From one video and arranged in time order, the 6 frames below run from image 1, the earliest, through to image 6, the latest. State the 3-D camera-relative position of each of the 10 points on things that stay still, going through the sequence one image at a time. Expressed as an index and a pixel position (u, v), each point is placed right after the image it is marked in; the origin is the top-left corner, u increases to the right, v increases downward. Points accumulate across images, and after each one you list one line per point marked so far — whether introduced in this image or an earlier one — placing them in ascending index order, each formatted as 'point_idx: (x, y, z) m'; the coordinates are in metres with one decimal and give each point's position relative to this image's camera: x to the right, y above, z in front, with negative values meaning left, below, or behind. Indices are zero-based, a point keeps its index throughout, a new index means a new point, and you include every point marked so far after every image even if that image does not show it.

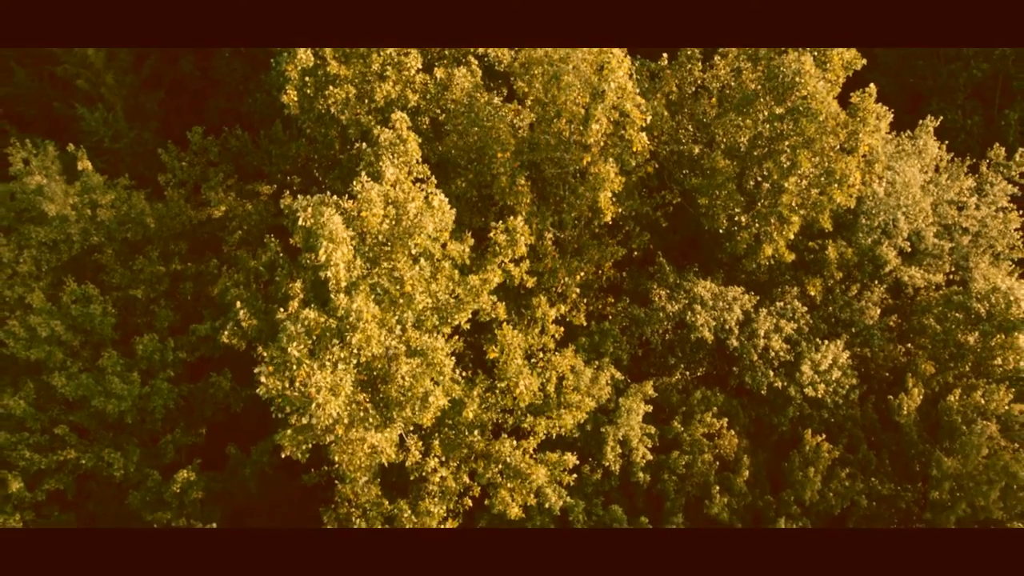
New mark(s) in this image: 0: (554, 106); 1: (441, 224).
0: (+1.0, +4.3, +15.9) m
1: (-1.2, +1.2, +11.8) m
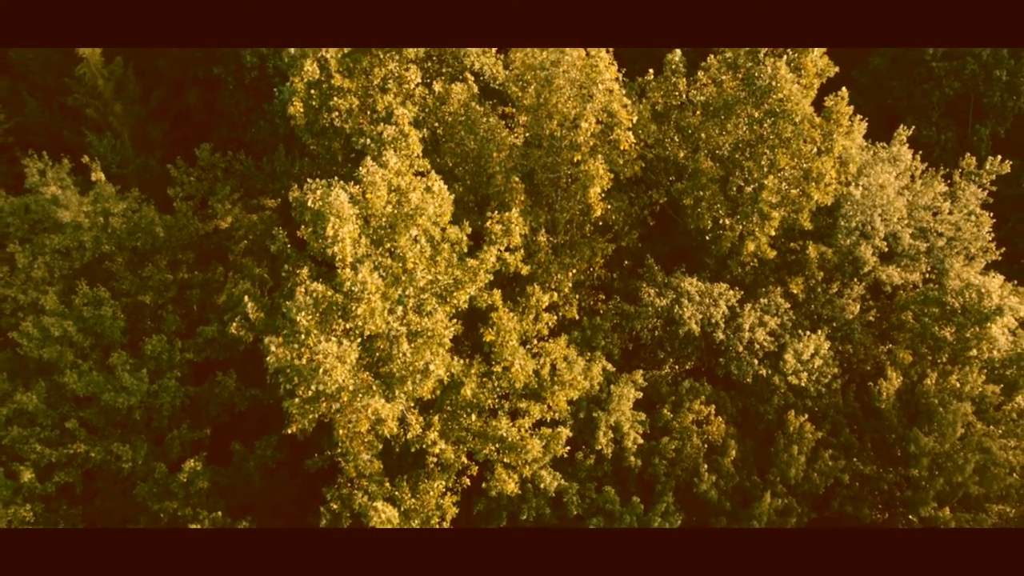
0: (+0.9, +4.4, +16.9) m
1: (-1.3, +1.5, +12.7) m
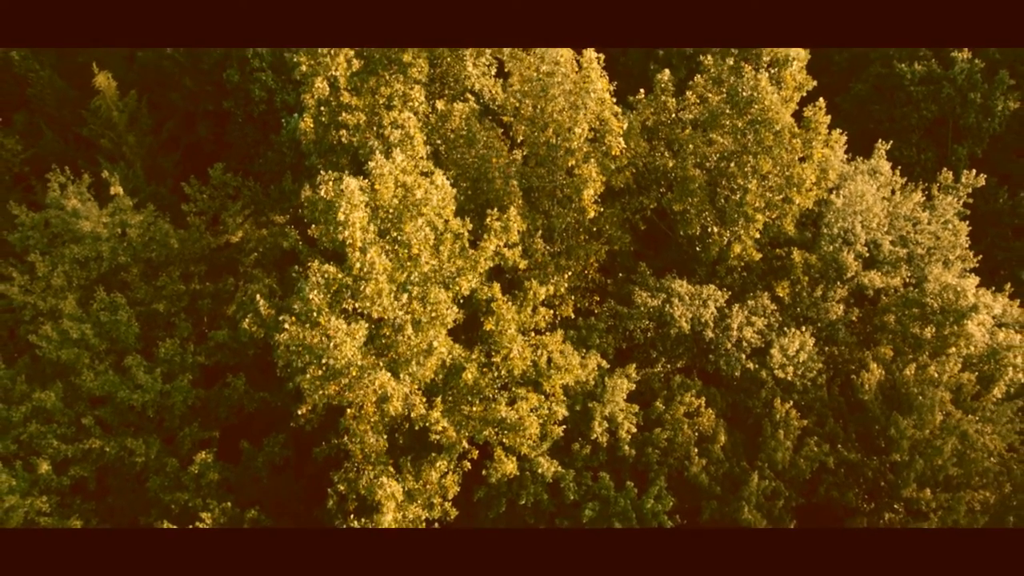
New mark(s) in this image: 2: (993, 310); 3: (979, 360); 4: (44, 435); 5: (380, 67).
0: (+0.8, +4.4, +18.1) m
1: (-1.3, +1.7, +13.7) m
2: (+12.0, -0.6, +17.7) m
3: (+12.0, -1.8, +18.2) m
4: (-11.5, -3.6, +17.4) m
5: (-3.8, +6.1, +19.9) m
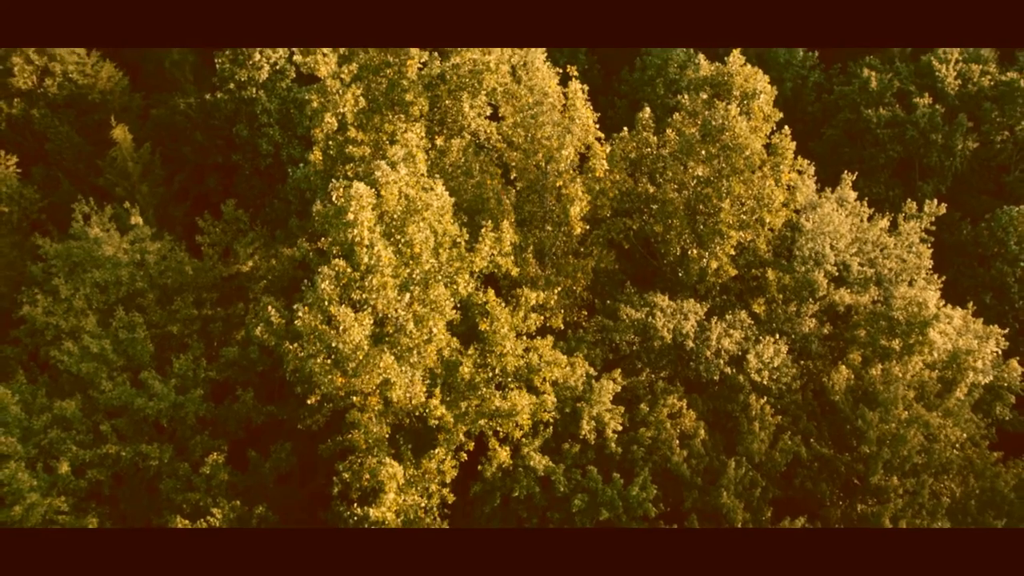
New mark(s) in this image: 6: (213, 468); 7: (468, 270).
0: (+0.6, +4.0, +19.8) m
1: (-1.5, +1.8, +15.2) m
2: (+11.9, -0.9, +19.0) m
3: (+11.8, -2.2, +19.4) m
4: (-11.6, -4.0, +18.4) m
5: (-4.0, +5.6, +21.8) m
6: (-7.4, -4.5, +17.5) m
7: (-1.0, +0.4, +15.3) m
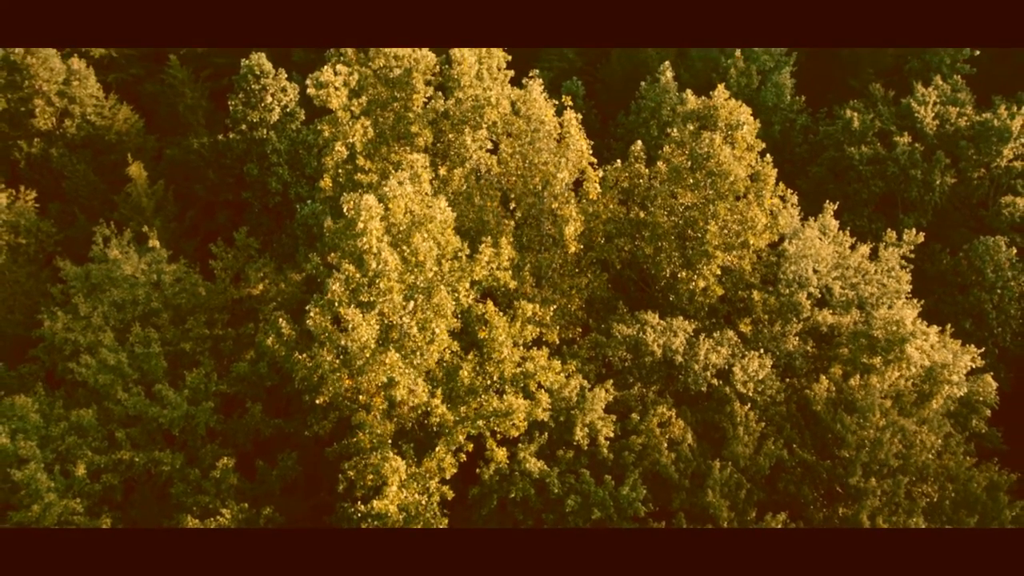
0: (+0.6, +3.5, +21.2) m
1: (-1.6, +1.6, +16.4) m
2: (+11.8, -1.4, +20.0) m
3: (+11.7, -2.7, +20.3) m
4: (-11.7, -4.3, +19.2) m
5: (-4.0, +4.9, +23.3) m
6: (-7.5, -4.8, +18.3) m
7: (-1.0, +0.2, +16.4) m
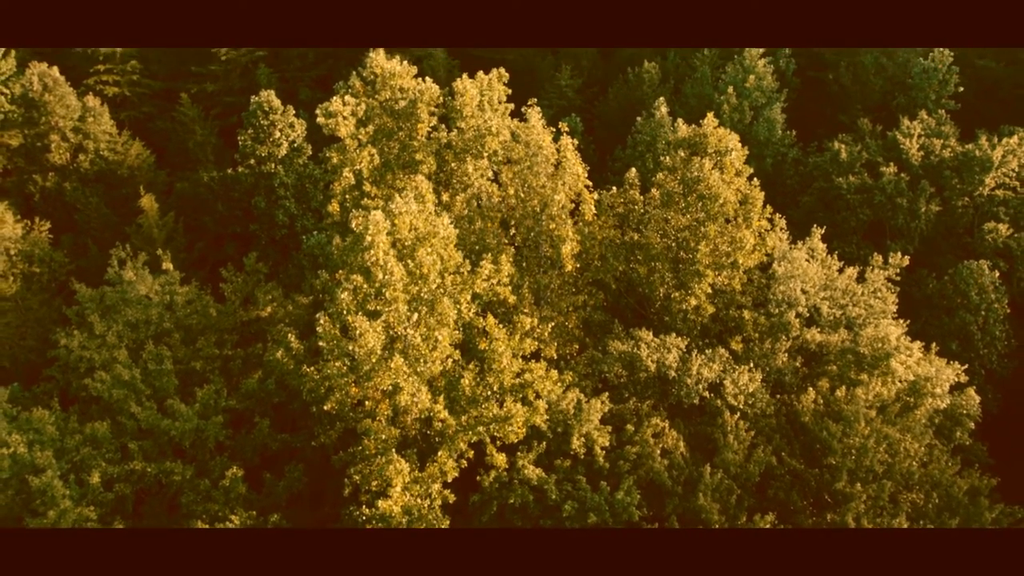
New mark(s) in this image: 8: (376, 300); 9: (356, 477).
0: (+0.5, +2.9, +22.3) m
1: (-1.6, +1.3, +17.4) m
2: (+11.8, -1.9, +20.8) m
3: (+11.7, -3.2, +21.0) m
4: (-11.7, -4.8, +19.9) m
5: (-4.0, +4.2, +24.5) m
6: (-7.5, -5.2, +19.0) m
7: (-1.1, -0.1, +17.3) m
8: (-3.1, -0.3, +16.3) m
9: (-3.7, -4.4, +16.7) m
